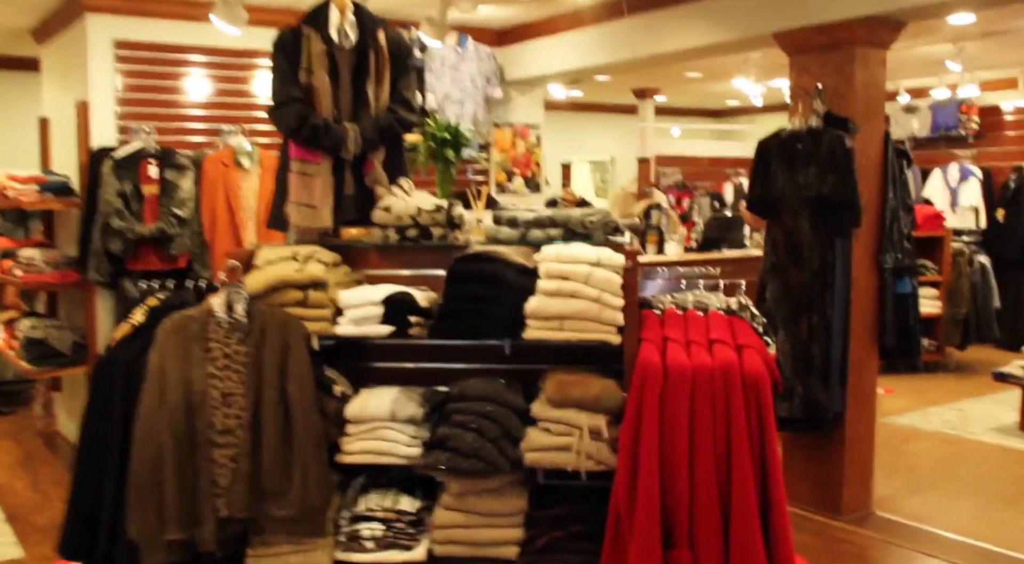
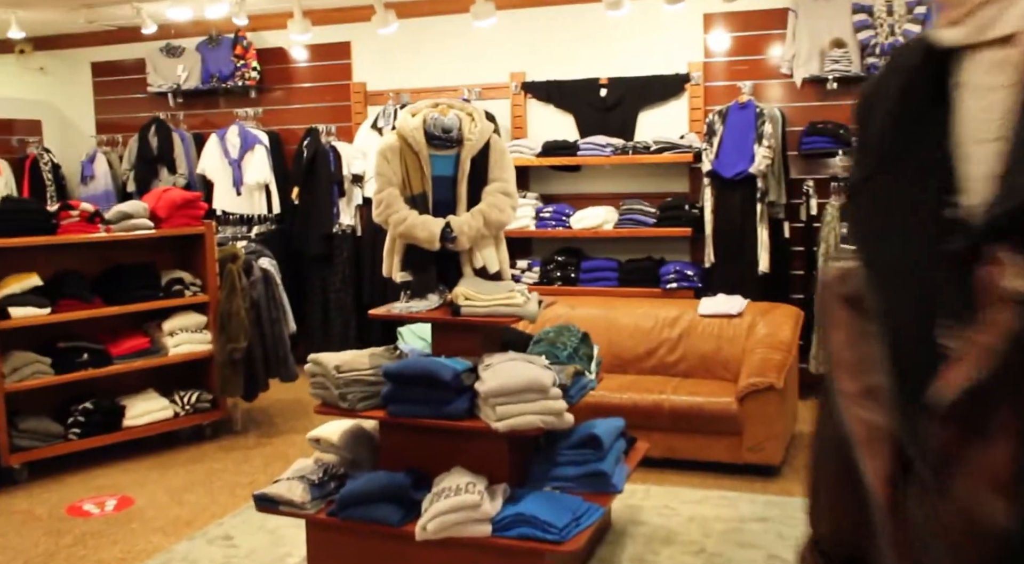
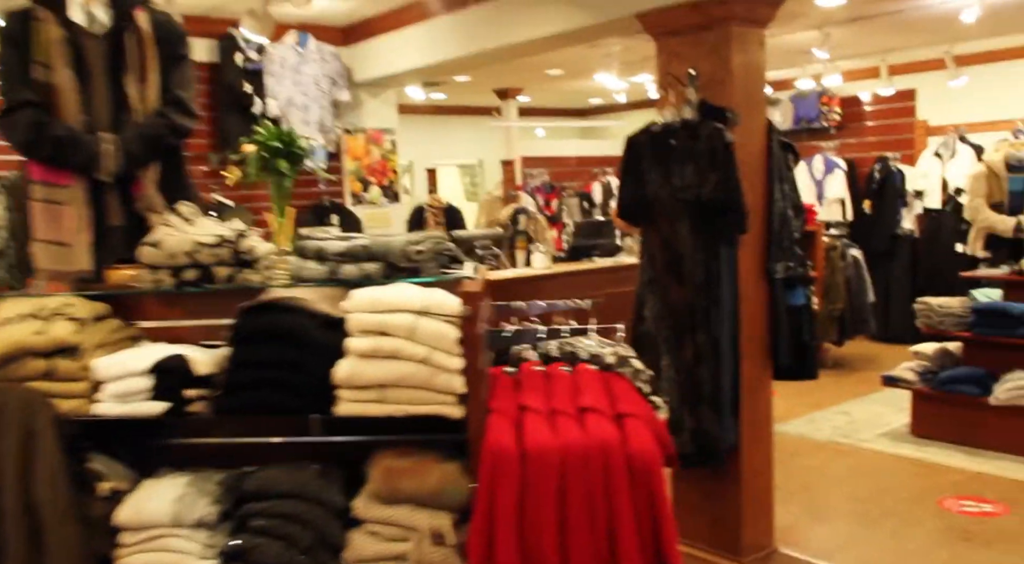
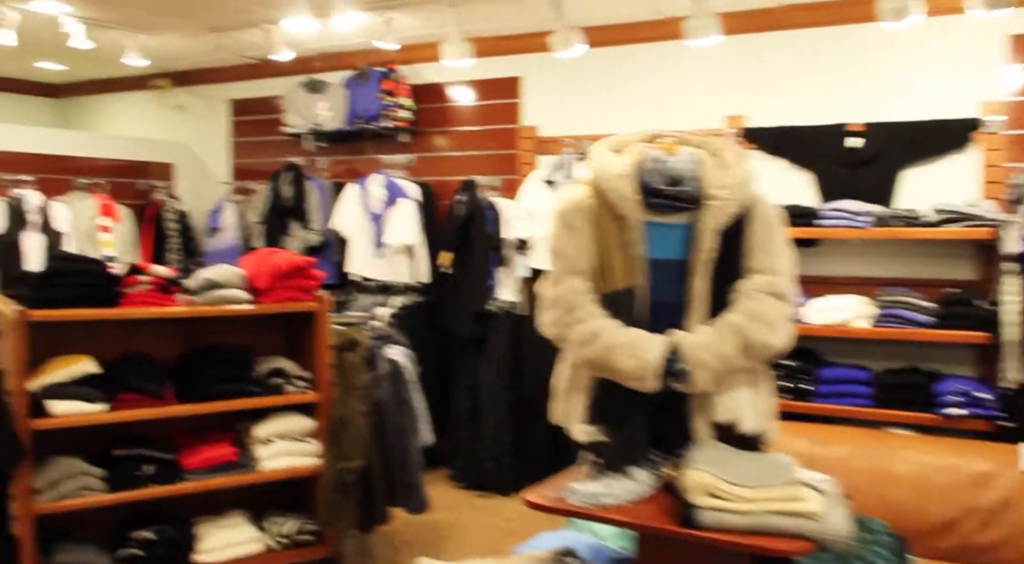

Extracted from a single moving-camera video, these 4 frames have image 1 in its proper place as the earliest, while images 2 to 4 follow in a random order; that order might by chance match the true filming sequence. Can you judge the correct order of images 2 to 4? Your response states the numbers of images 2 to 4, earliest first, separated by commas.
3, 2, 4
